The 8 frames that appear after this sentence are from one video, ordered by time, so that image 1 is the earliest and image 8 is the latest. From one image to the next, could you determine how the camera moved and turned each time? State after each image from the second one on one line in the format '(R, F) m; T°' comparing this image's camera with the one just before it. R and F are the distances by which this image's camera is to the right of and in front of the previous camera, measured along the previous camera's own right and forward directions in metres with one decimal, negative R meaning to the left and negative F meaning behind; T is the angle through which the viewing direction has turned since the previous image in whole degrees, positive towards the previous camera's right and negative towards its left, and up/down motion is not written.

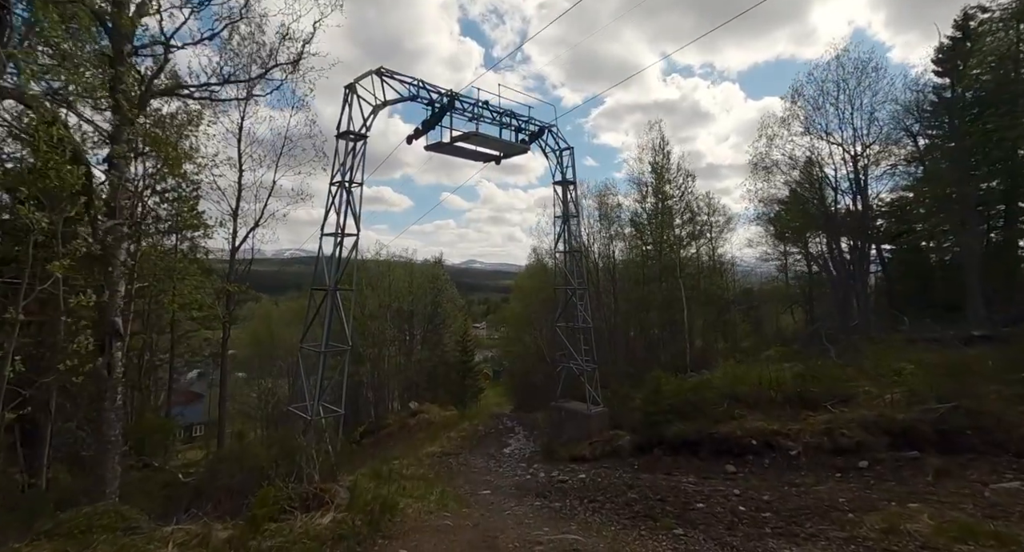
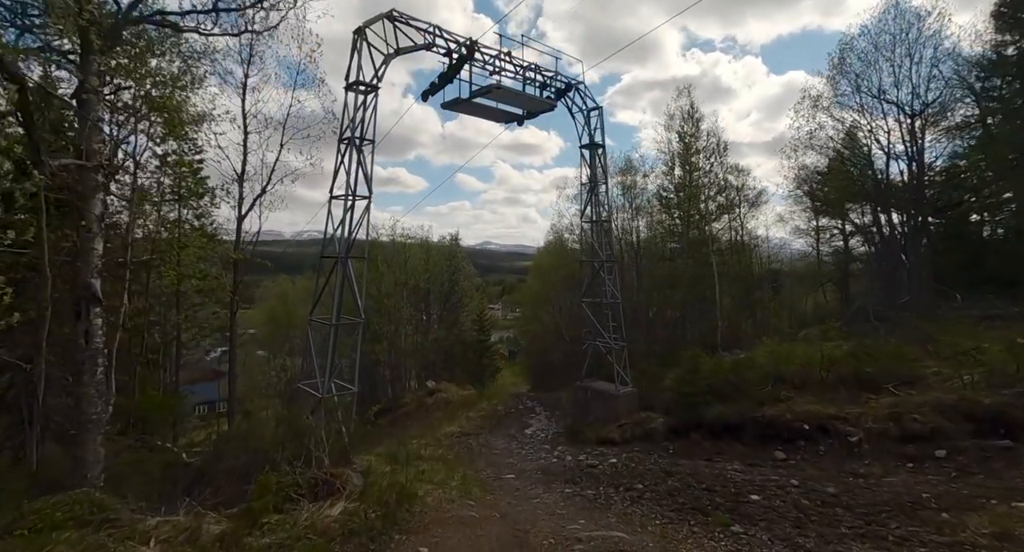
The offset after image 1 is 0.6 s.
(-0.2, +0.8) m; -2°
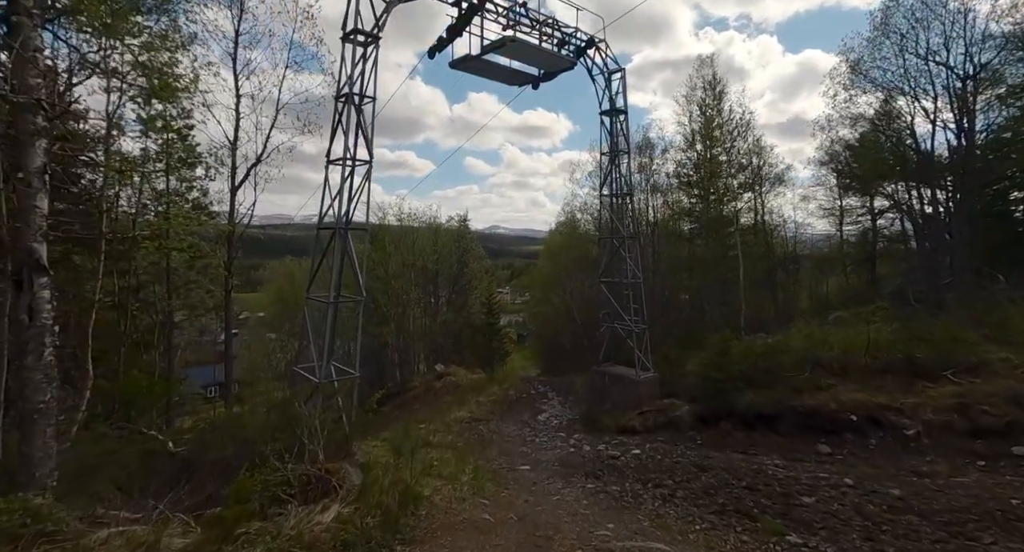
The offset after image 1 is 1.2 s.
(-0.1, +0.8) m; -1°
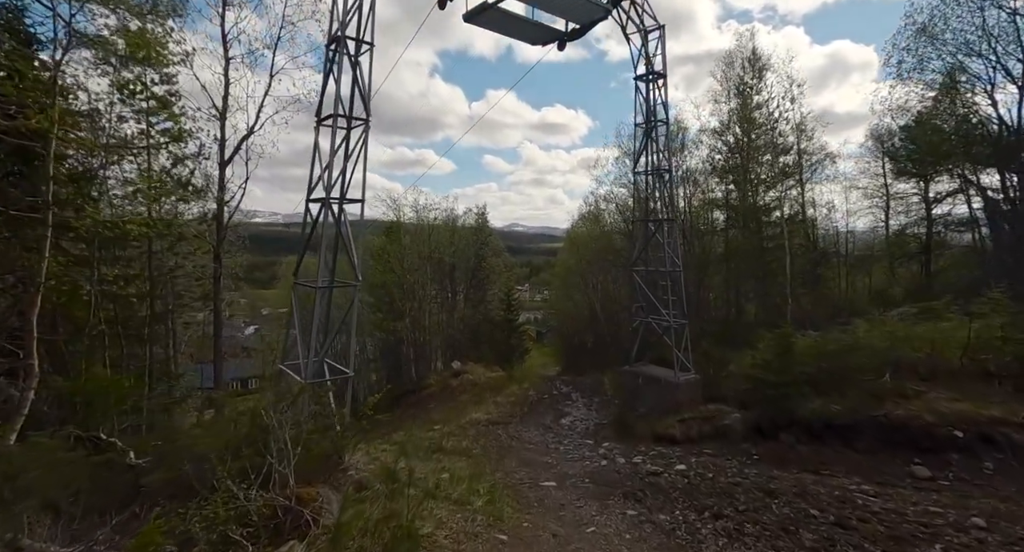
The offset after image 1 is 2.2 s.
(-0.1, +1.3) m; -2°
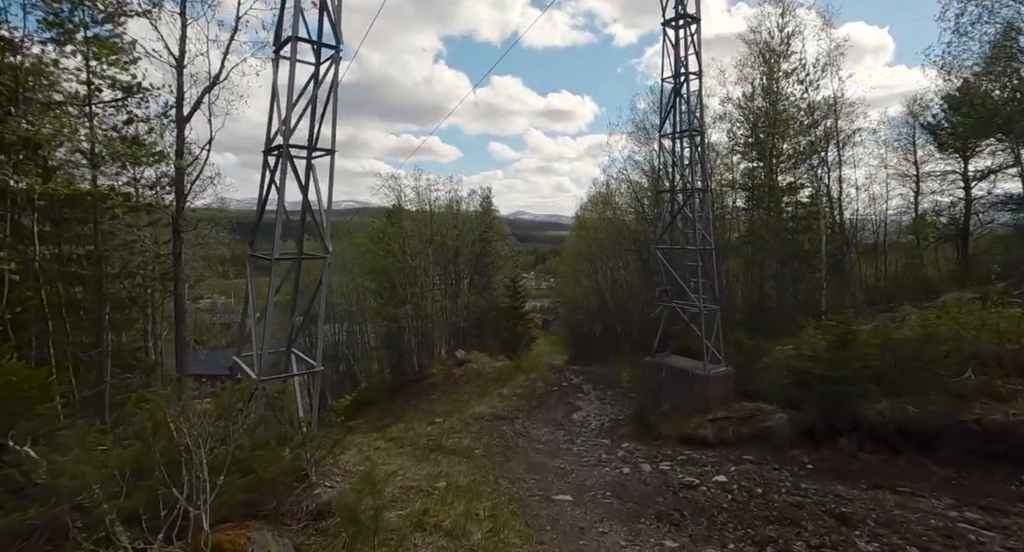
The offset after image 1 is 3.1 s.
(0.0, +1.3) m; -1°
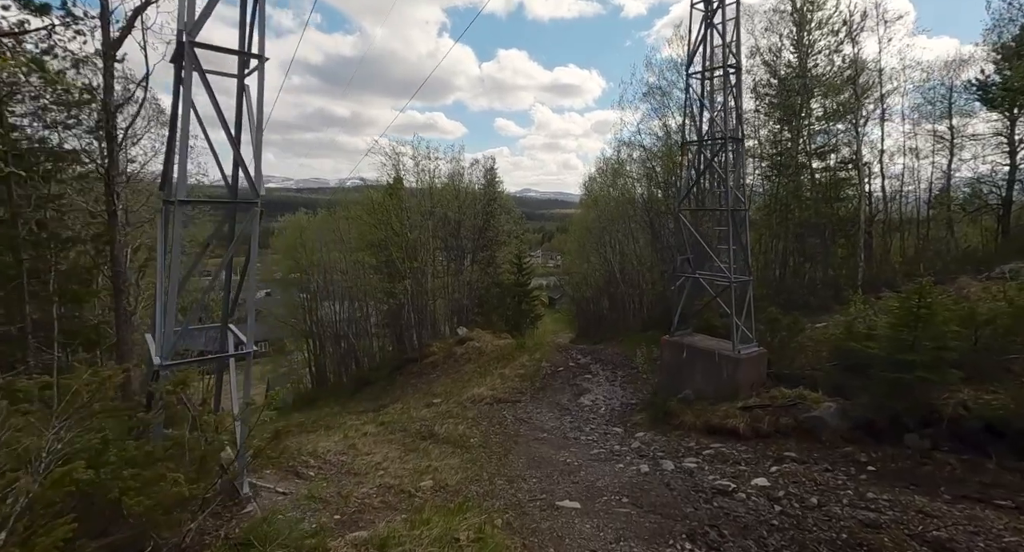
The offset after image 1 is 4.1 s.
(+0.1, +1.2) m; -1°
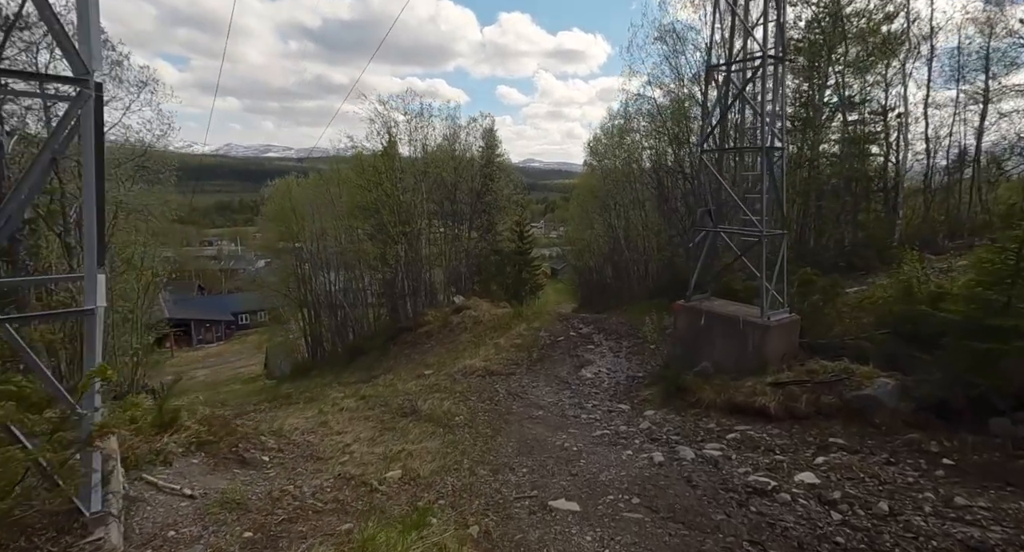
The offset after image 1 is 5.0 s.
(+0.2, +1.2) m; 0°
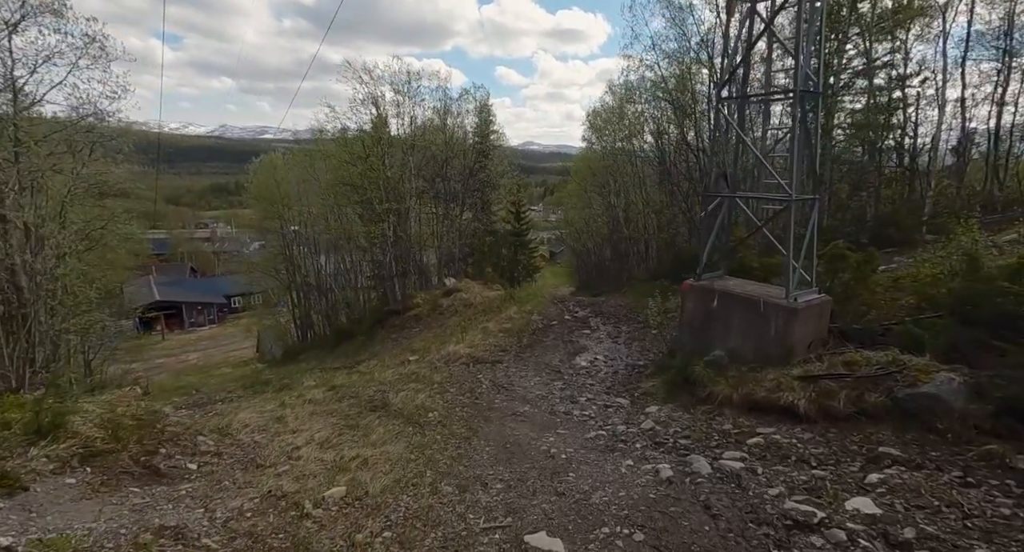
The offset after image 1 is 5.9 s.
(+0.2, +1.1) m; 0°
